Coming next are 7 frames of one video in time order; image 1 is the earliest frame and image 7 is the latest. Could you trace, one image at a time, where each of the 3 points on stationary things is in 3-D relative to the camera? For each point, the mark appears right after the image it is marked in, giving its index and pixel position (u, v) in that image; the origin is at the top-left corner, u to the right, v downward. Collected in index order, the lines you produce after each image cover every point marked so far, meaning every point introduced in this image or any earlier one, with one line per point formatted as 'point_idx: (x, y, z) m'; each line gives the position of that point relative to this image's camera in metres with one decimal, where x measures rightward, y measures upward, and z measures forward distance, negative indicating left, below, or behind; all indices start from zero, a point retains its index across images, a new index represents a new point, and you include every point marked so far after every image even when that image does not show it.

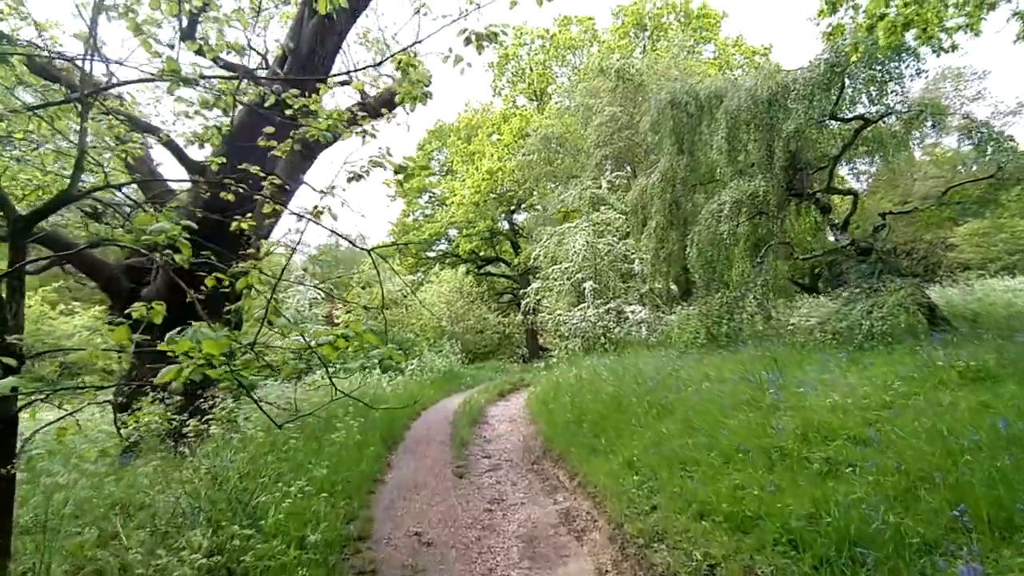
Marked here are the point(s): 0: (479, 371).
0: (-0.9, -2.5, +19.8) m
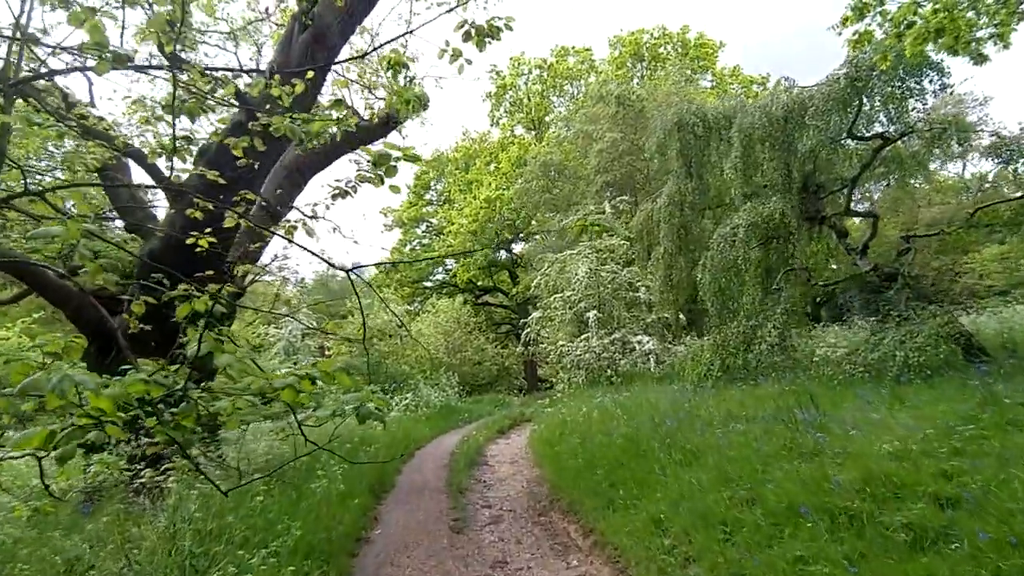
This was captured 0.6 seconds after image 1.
0: (-0.9, -3.3, +19.0) m
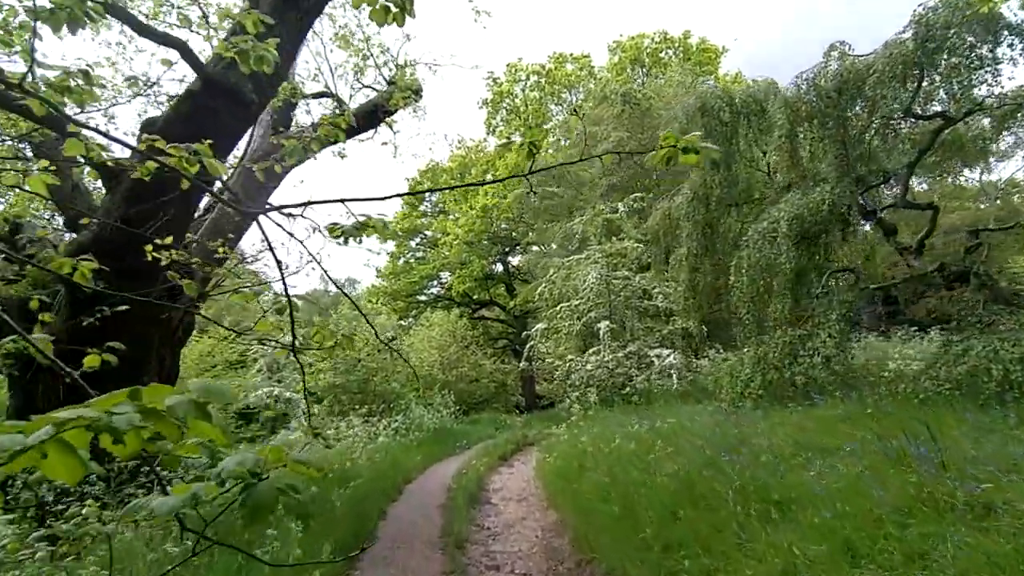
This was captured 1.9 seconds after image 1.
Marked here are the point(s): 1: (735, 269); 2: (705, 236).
0: (-0.9, -3.6, +17.3) m
1: (+3.3, +0.3, +9.8) m
2: (+3.3, +0.9, +11.3) m
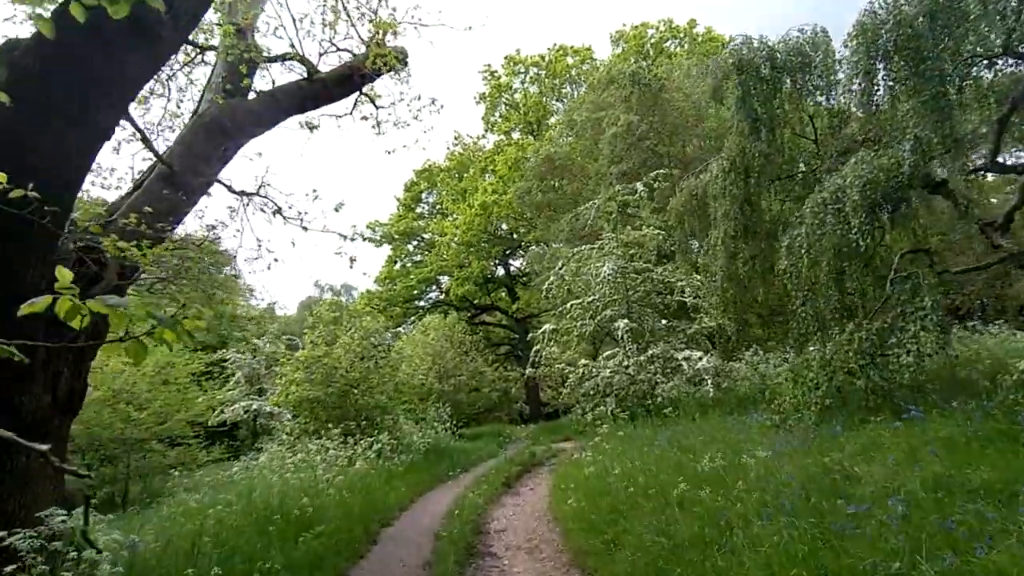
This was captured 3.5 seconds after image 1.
0: (-0.8, -3.6, +15.4) m
1: (+3.3, +0.4, +7.9) m
2: (+3.3, +1.1, +9.5) m
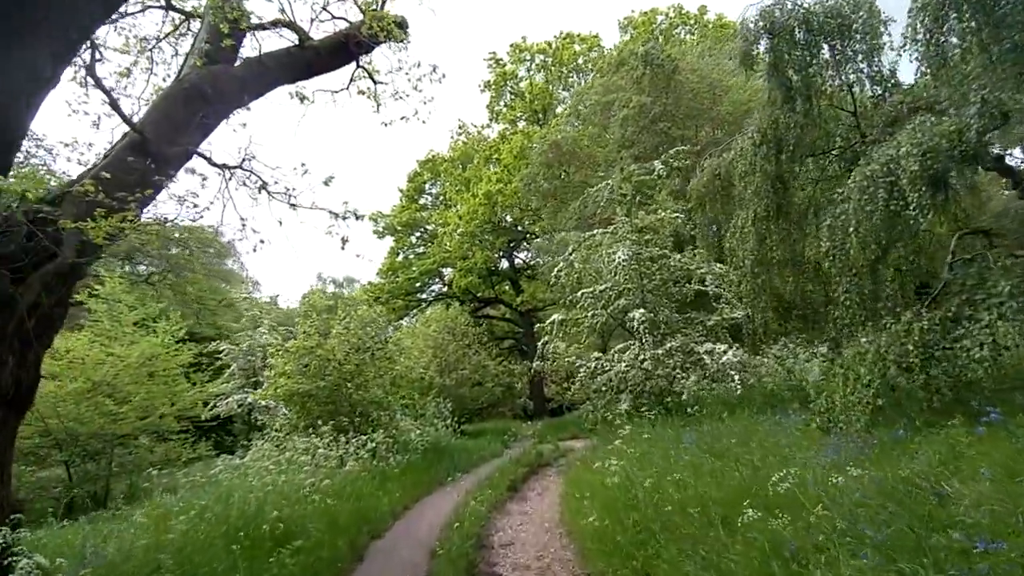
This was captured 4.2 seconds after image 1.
0: (-0.7, -3.3, +14.6) m
1: (+3.4, +0.6, +7.0) m
2: (+3.4, +1.2, +8.6) m
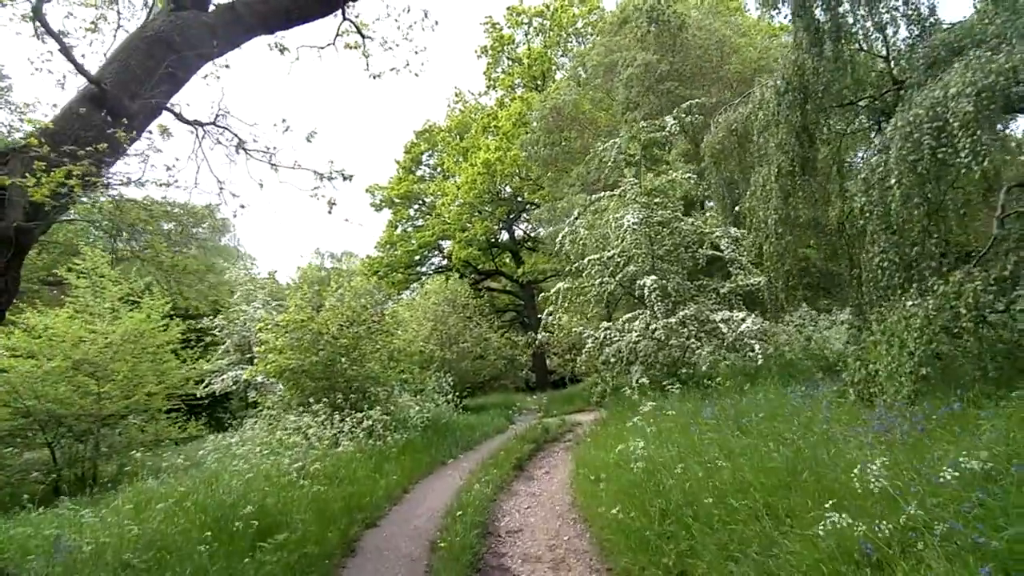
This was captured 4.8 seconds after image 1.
0: (-0.6, -2.7, +14.1) m
1: (+3.4, +1.0, +6.3) m
2: (+3.4, +1.7, +7.9) m
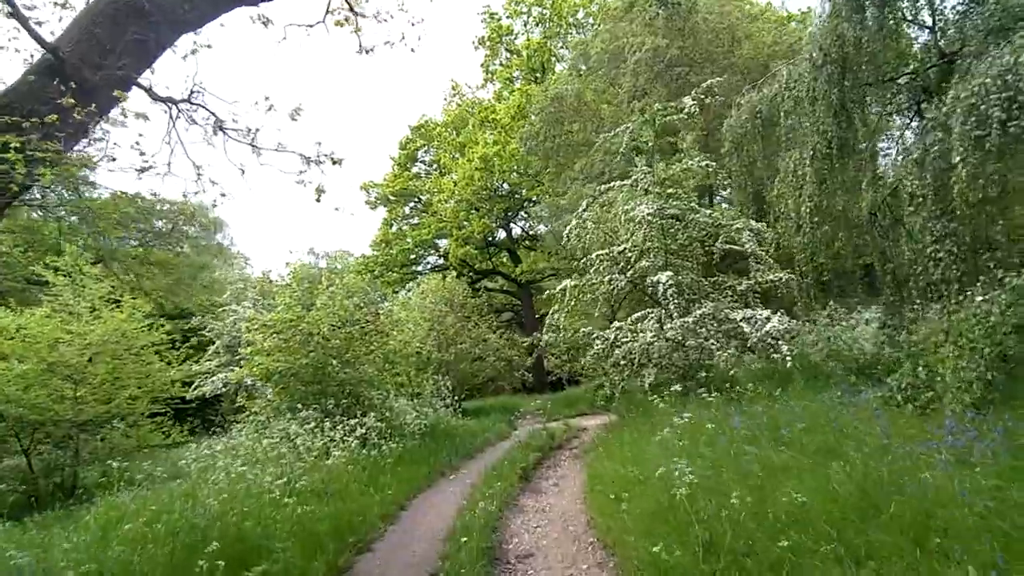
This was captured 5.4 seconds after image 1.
0: (-0.6, -2.6, +13.4) m
1: (+3.5, +1.1, +5.7) m
2: (+3.5, +1.7, +7.2) m
